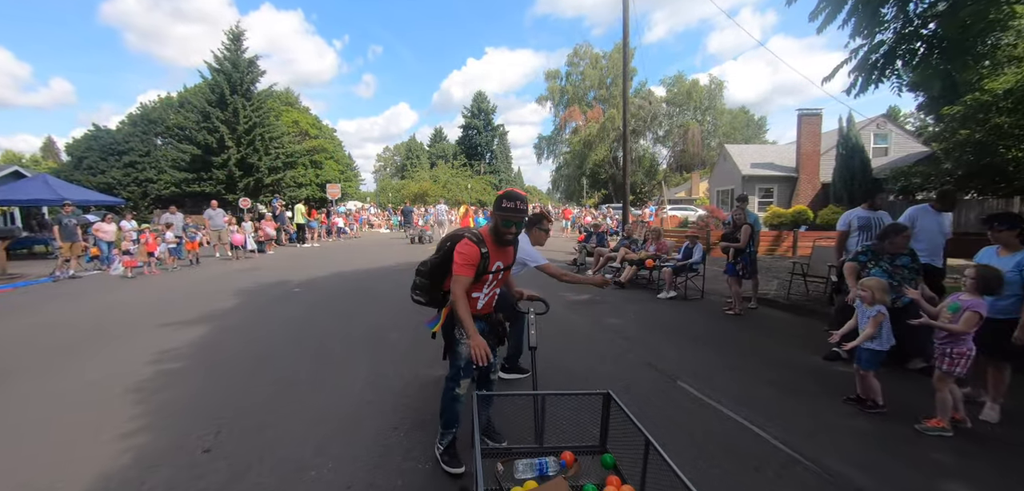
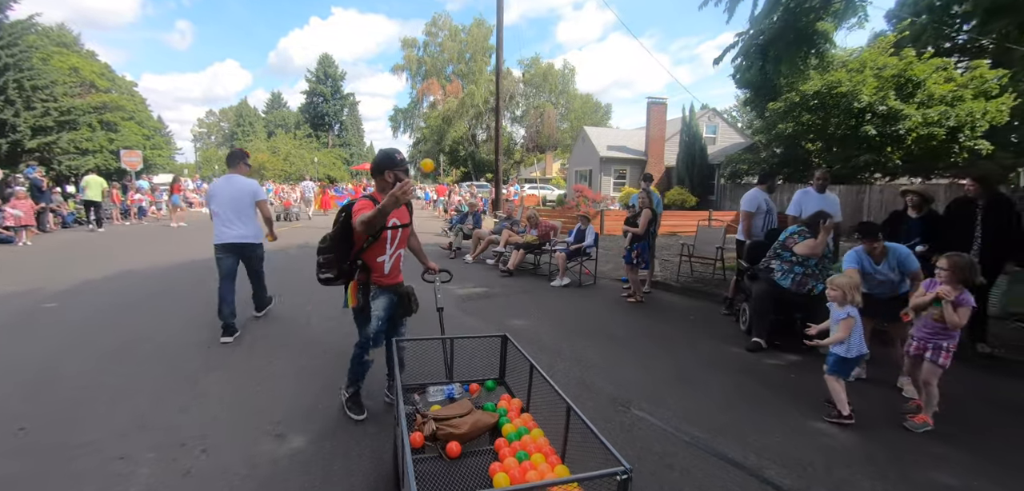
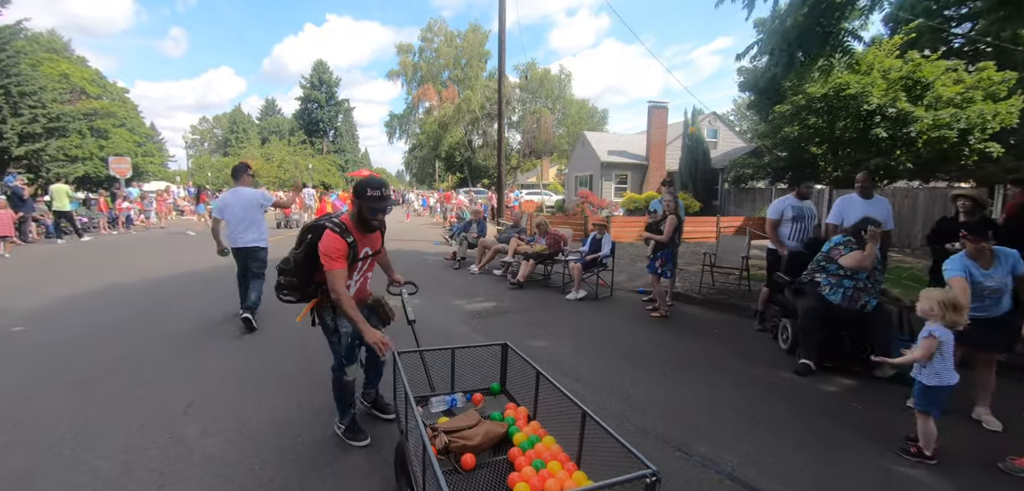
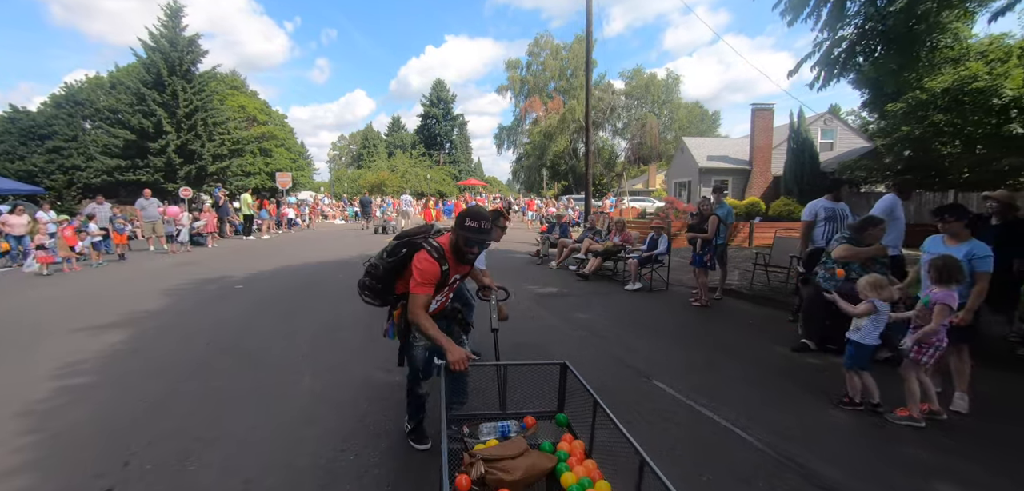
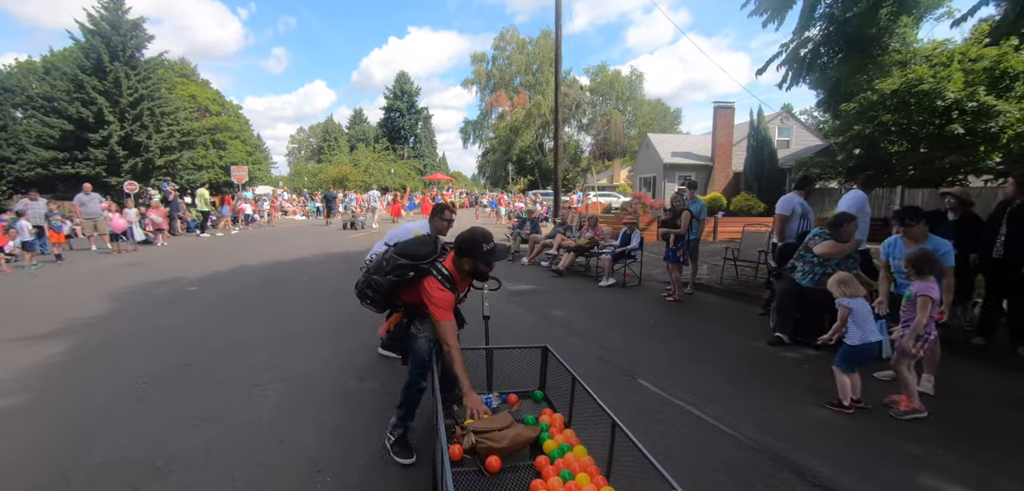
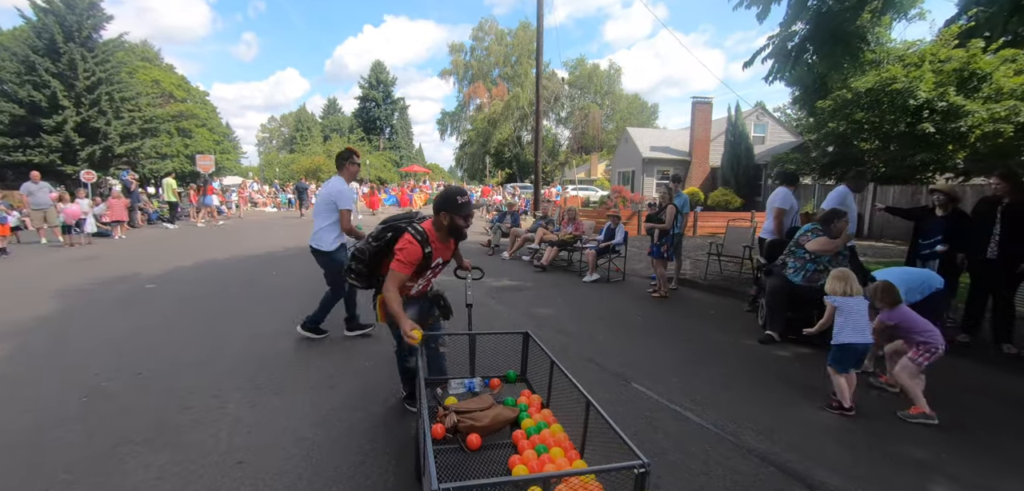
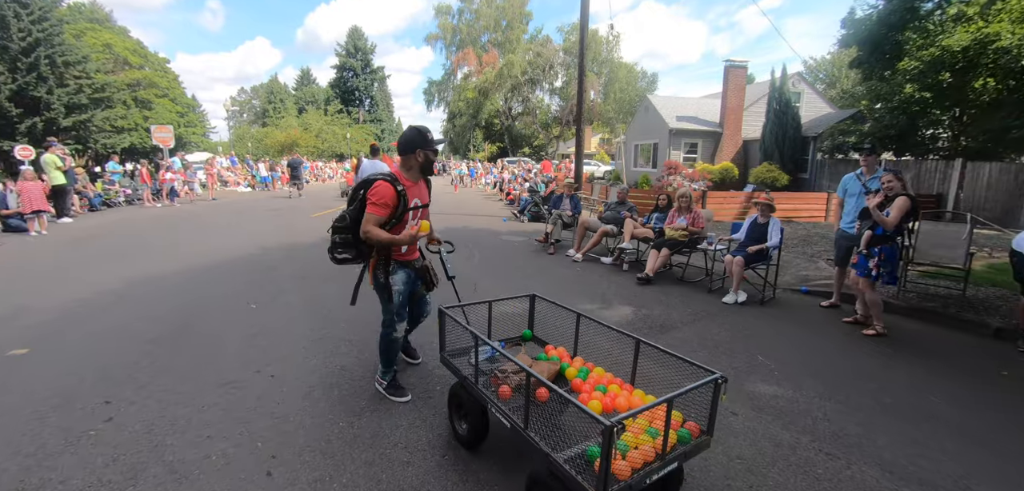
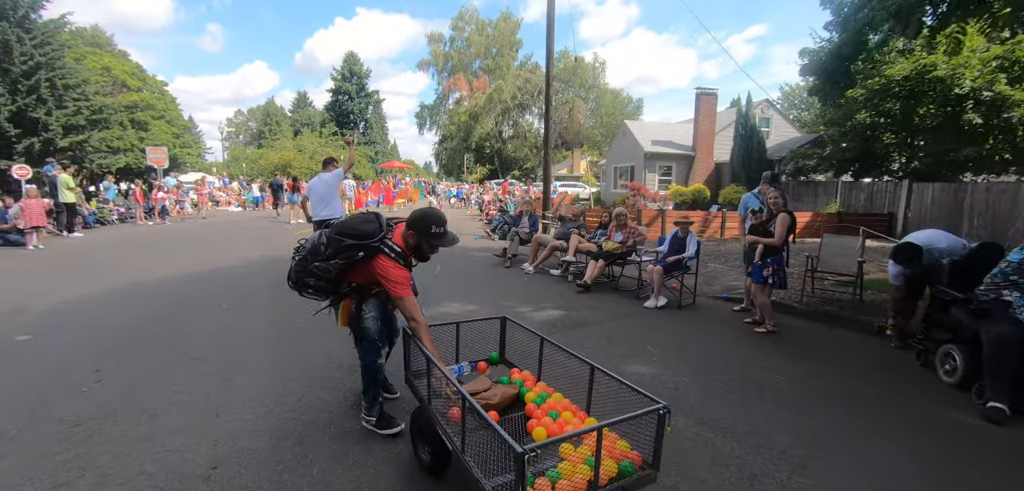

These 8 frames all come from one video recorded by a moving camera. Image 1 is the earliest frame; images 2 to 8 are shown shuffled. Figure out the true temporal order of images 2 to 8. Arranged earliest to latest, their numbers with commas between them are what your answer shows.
4, 5, 6, 2, 3, 8, 7
